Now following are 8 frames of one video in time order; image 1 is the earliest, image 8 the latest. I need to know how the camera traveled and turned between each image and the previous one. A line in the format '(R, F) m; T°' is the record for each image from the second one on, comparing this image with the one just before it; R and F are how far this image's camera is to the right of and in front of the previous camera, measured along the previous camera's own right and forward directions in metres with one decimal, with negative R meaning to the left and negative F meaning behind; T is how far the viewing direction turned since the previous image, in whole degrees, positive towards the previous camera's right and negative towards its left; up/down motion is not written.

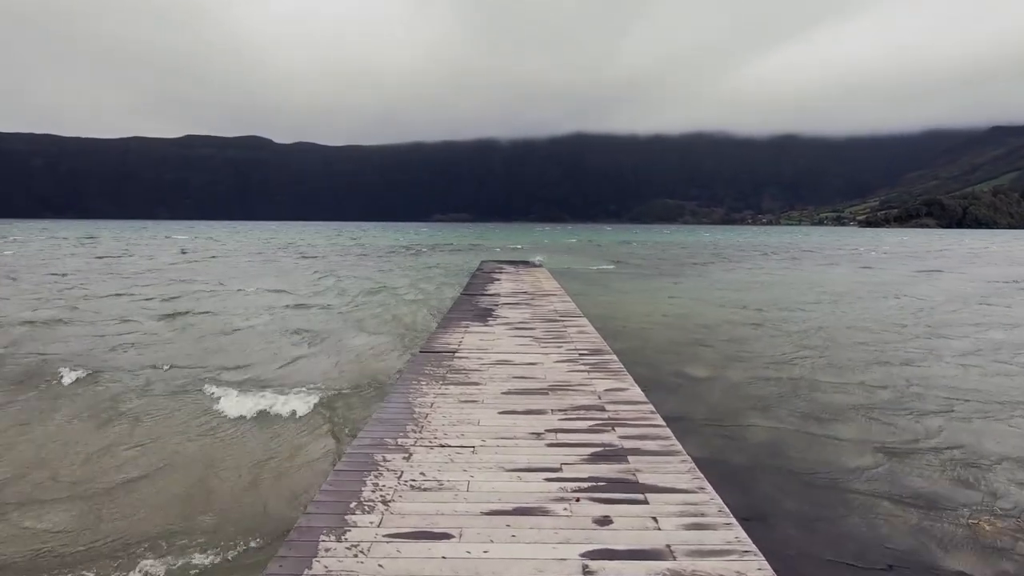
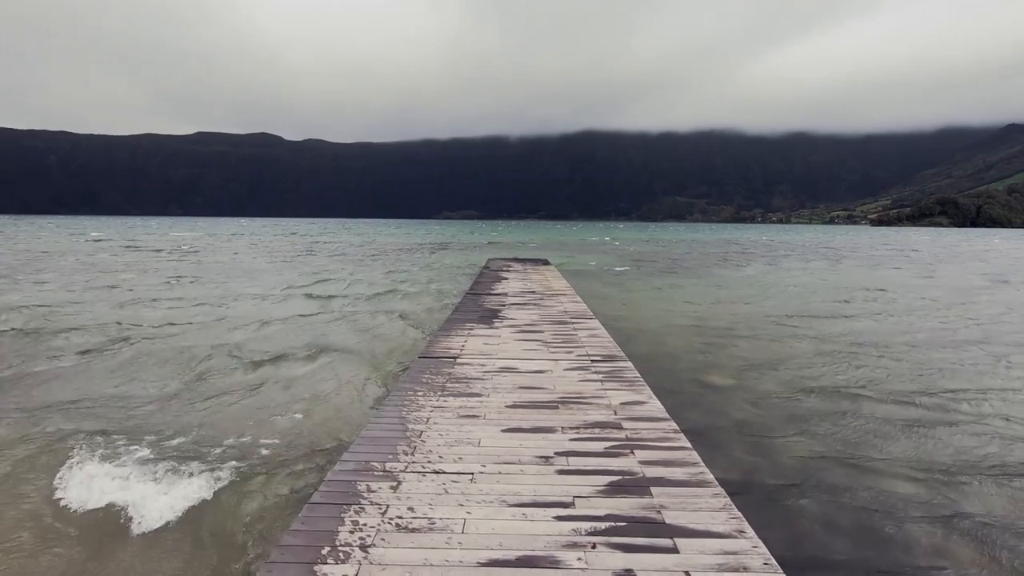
(0.0, +0.7) m; -1°
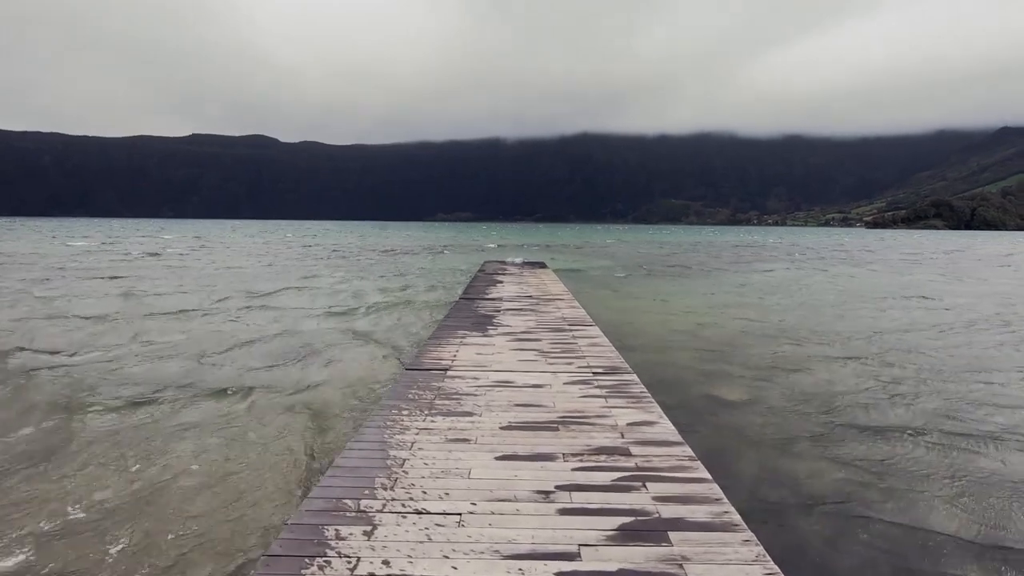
(0.0, +0.6) m; 0°
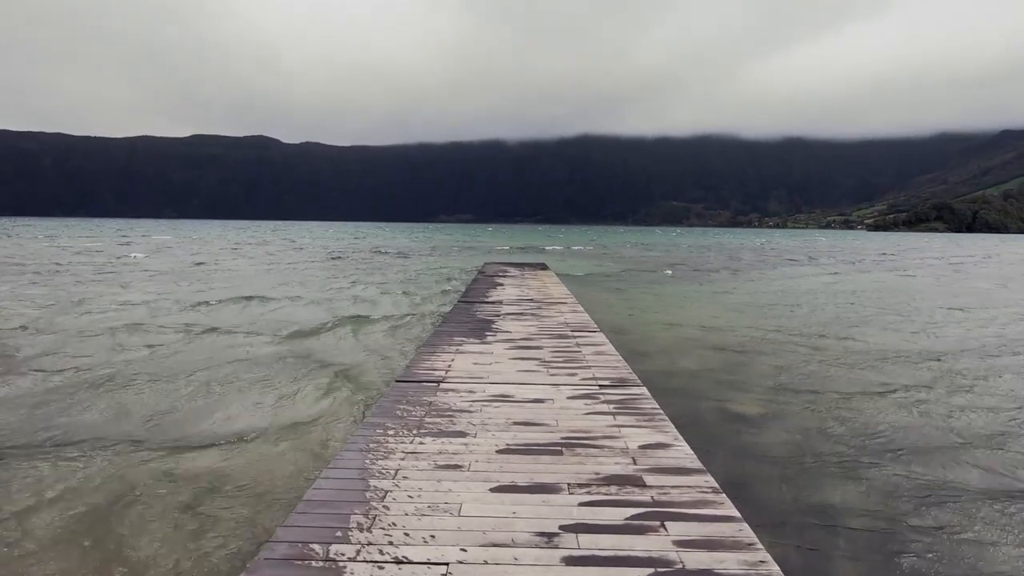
(0.0, +0.6) m; 0°
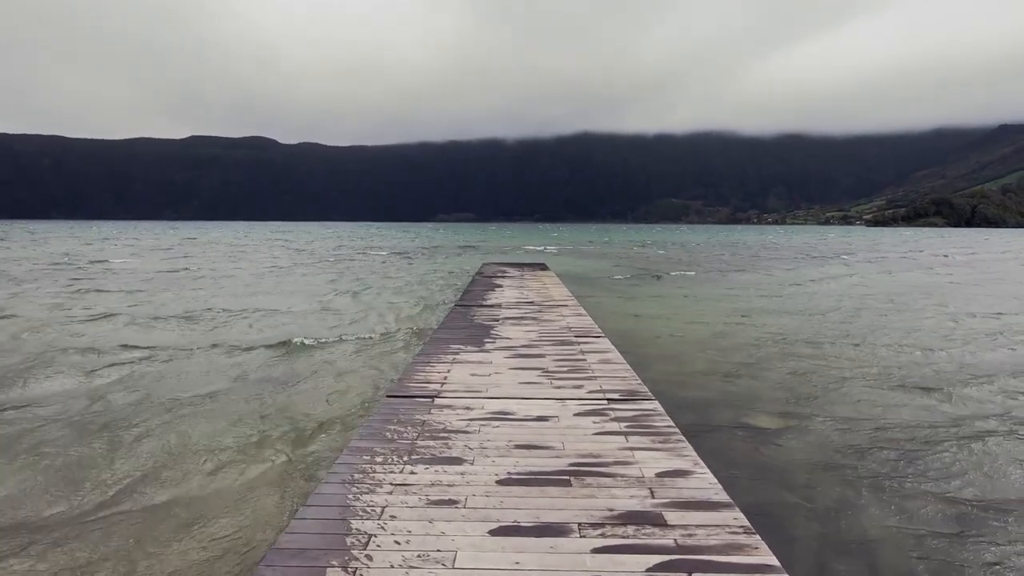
(0.0, +0.5) m; 0°
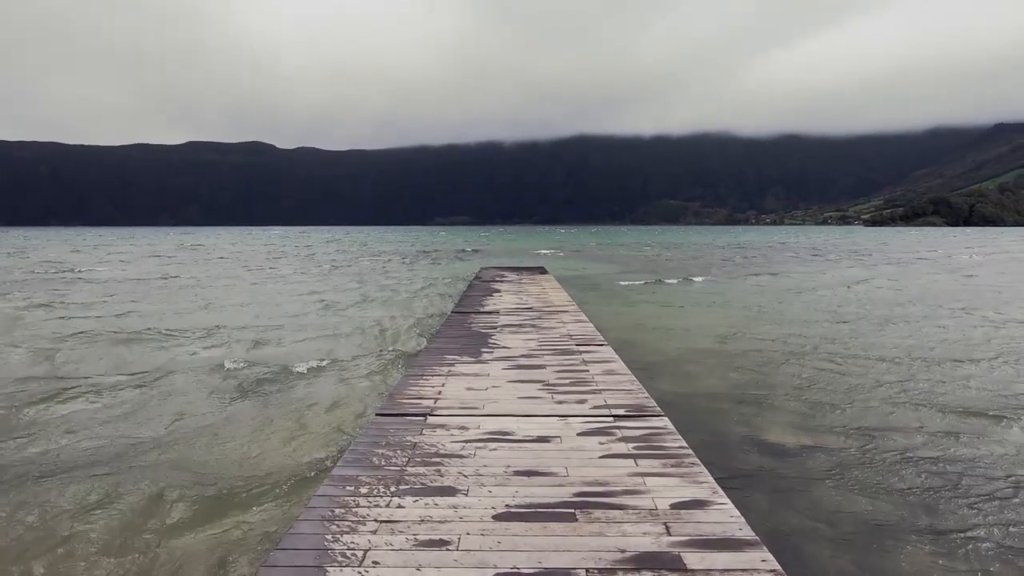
(0.0, +0.4) m; 0°
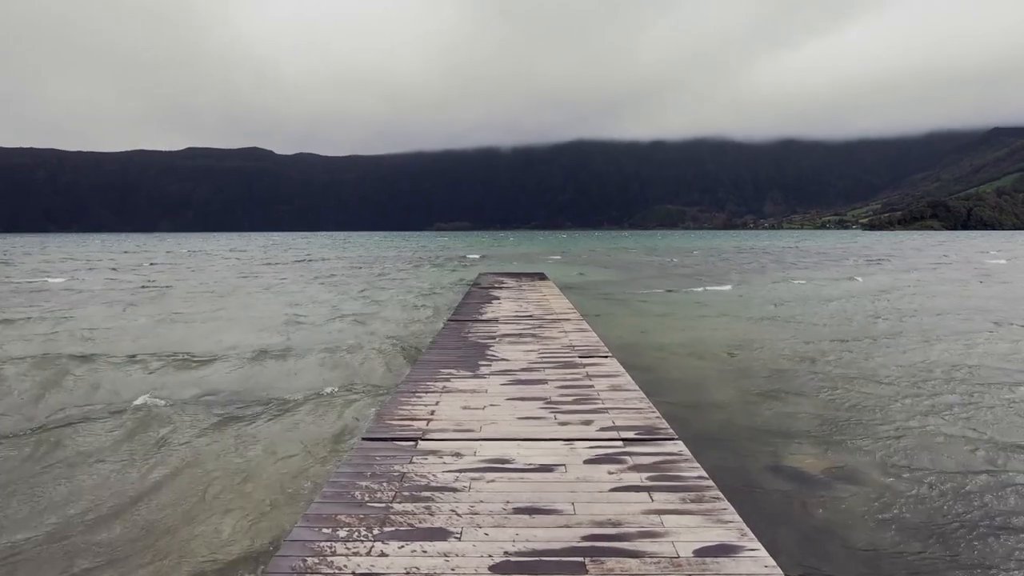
(0.0, +0.5) m; 0°
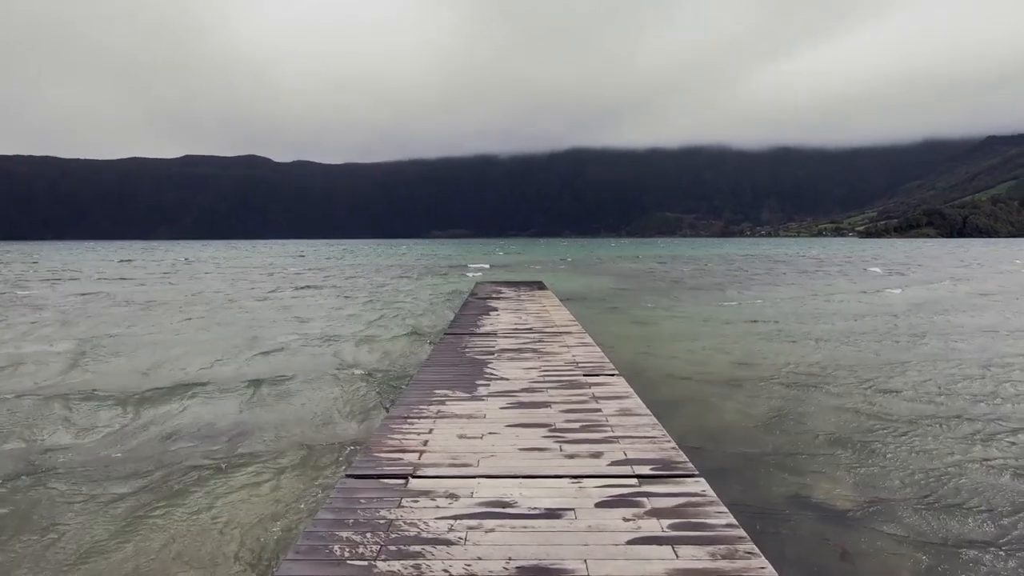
(0.0, +0.5) m; 0°
